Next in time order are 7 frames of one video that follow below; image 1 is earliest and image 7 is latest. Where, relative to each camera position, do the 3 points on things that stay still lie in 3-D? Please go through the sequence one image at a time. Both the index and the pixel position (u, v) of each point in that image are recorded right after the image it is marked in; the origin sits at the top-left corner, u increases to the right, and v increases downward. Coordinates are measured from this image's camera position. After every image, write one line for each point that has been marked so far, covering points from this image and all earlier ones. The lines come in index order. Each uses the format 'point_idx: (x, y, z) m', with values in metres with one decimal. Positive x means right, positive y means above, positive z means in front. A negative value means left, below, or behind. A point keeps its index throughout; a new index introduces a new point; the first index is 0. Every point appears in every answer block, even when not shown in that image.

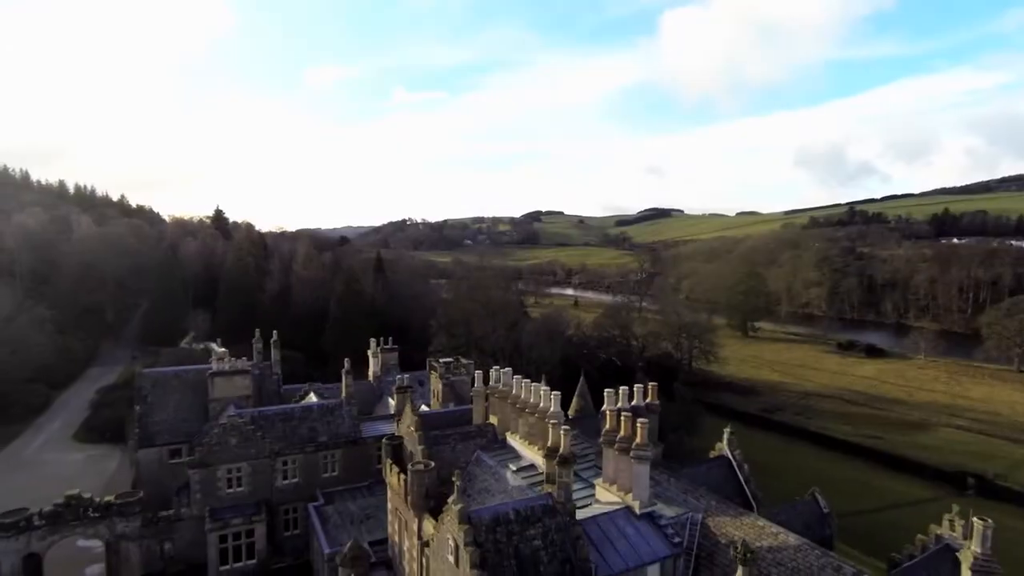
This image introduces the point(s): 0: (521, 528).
0: (+0.2, -5.7, +14.2) m
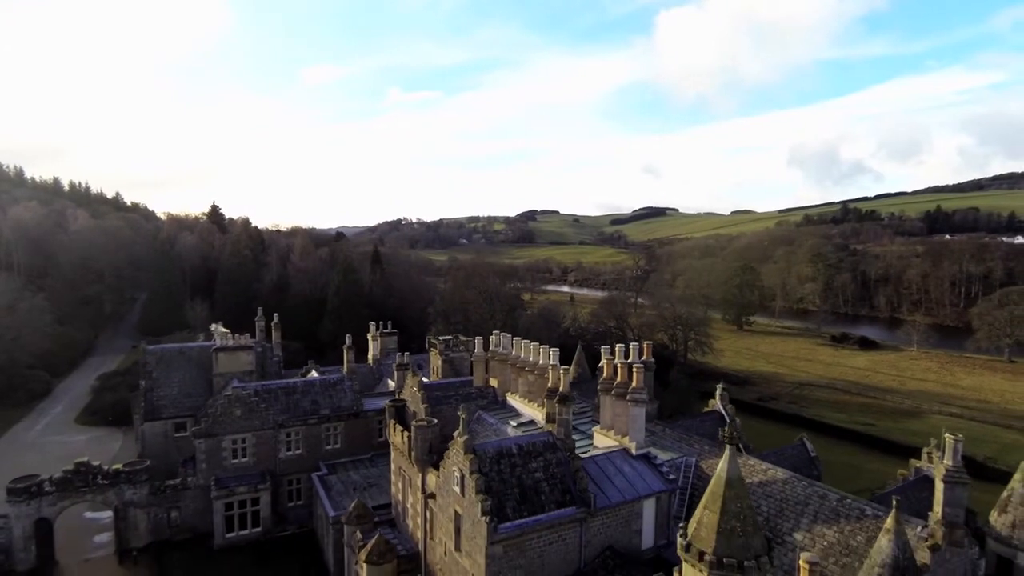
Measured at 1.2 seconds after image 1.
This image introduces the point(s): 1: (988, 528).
0: (+0.3, -4.3, +15.0) m
1: (+10.8, -5.4, +13.8) m
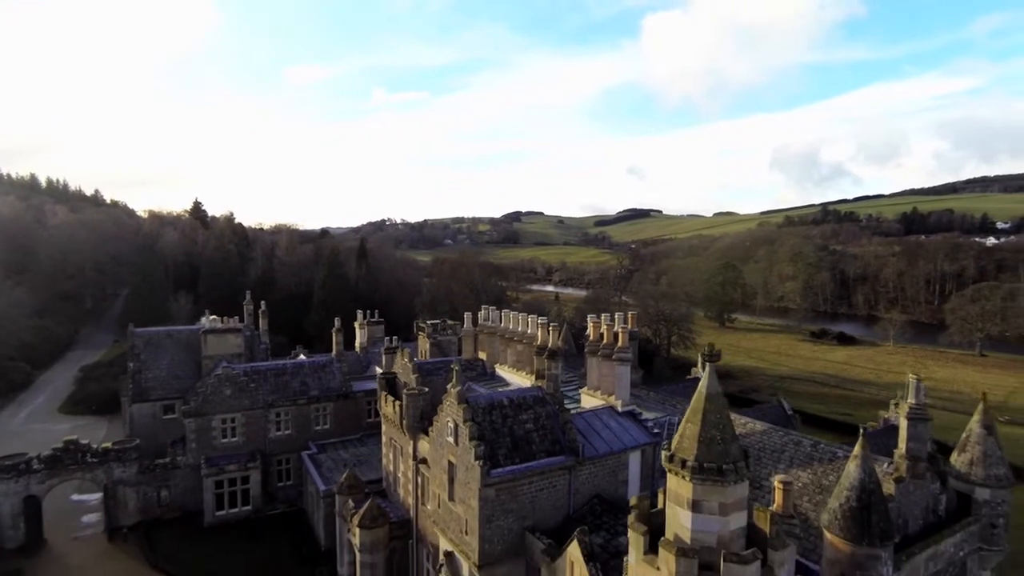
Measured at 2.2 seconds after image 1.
0: (+0.1, -3.2, +15.7) m
1: (+10.6, -4.4, +14.7) m
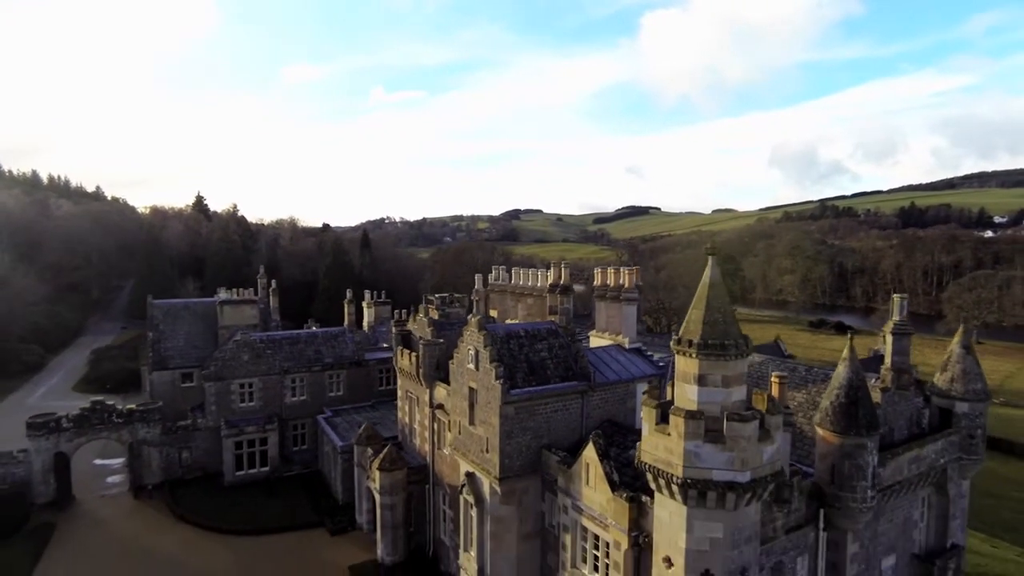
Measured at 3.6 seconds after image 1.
0: (+0.5, -1.5, +16.9) m
1: (+11.1, -2.6, +15.9) m
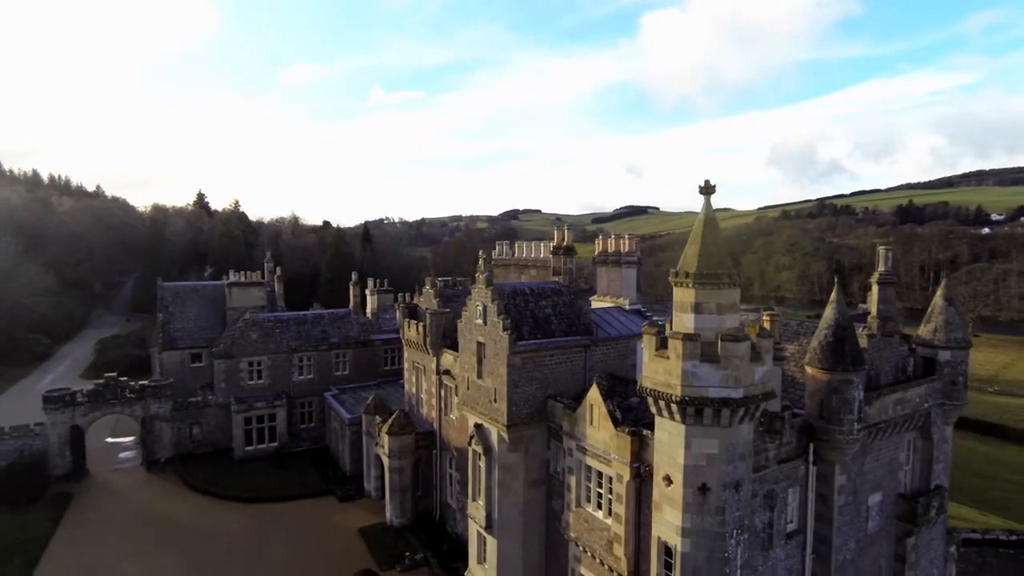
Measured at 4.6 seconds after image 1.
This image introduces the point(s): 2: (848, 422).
0: (+0.7, -0.3, +17.7) m
1: (+11.3, -1.4, +16.8) m
2: (+7.5, -3.0, +13.4) m
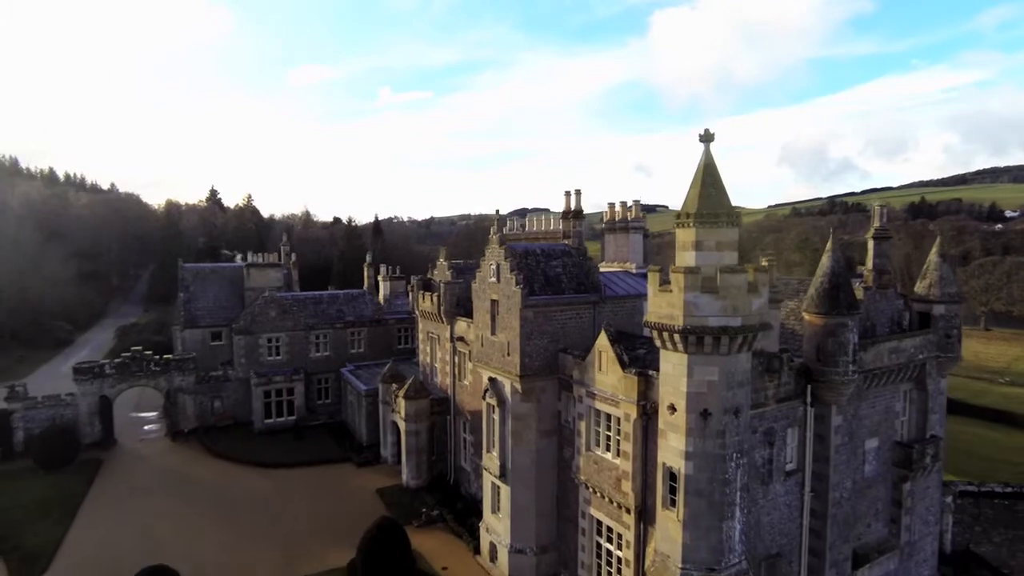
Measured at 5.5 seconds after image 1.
0: (+1.1, +0.9, +18.6) m
1: (+11.6, -0.2, +17.5) m
2: (+7.8, -1.7, +14.1) m
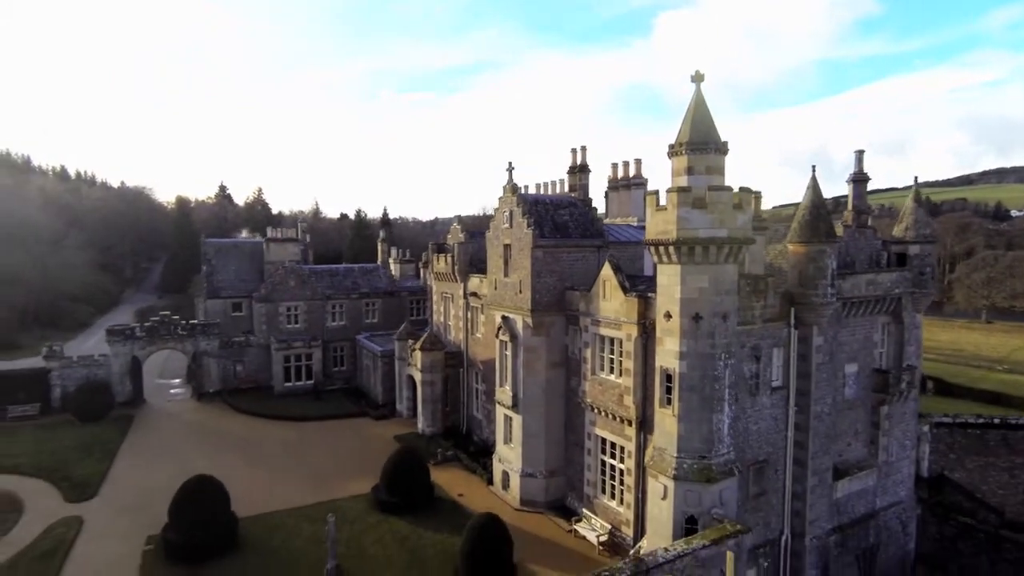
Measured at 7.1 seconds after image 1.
0: (+1.4, +2.7, +20.2) m
1: (+12.0, +1.6, +19.1) m
2: (+8.1, +0.1, +15.8) m
